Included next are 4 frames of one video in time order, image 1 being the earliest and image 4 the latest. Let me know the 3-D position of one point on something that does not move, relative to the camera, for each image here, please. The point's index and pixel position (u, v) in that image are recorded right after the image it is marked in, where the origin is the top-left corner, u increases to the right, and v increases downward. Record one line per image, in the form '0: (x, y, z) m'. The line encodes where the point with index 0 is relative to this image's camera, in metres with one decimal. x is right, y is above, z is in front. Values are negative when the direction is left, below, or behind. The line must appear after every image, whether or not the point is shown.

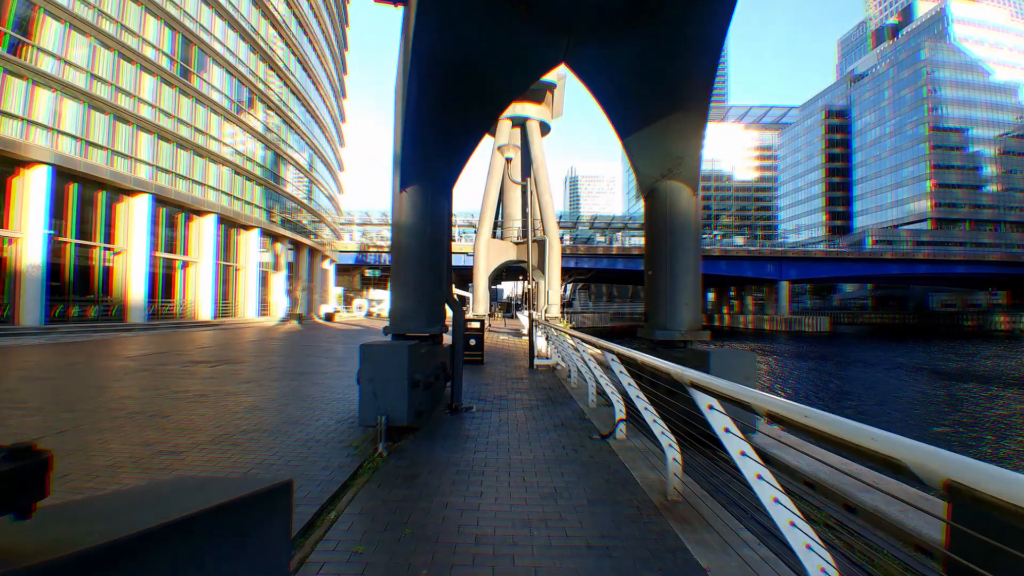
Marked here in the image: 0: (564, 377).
0: (+1.0, -1.7, +9.5) m
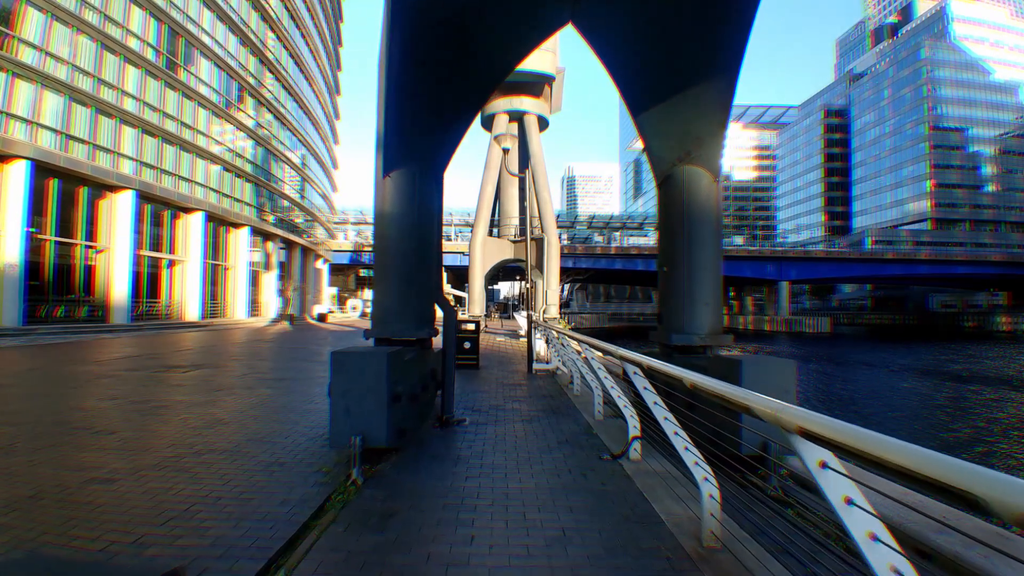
0: (+1.0, -1.7, +8.8) m
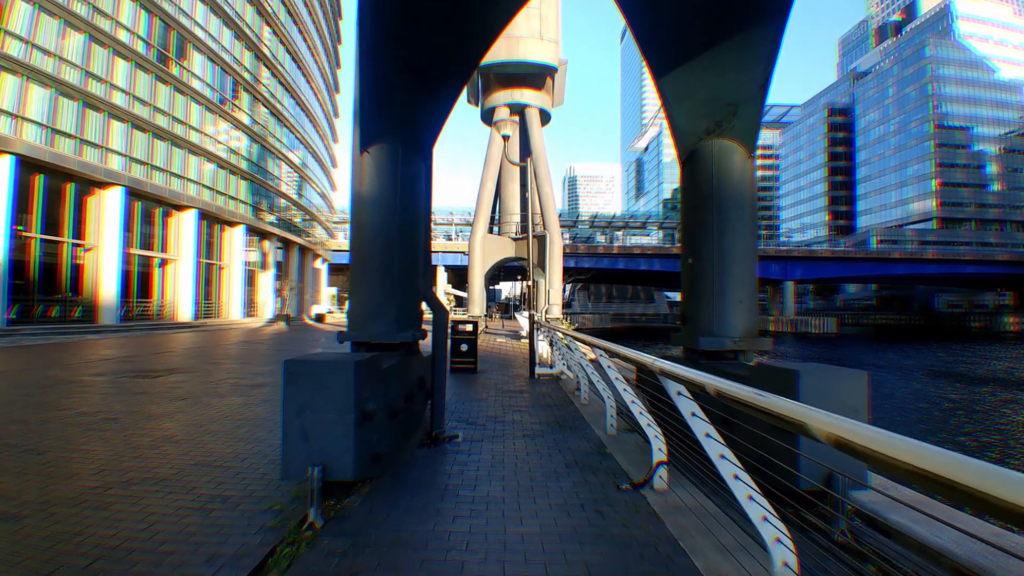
0: (+1.0, -1.6, +8.0) m
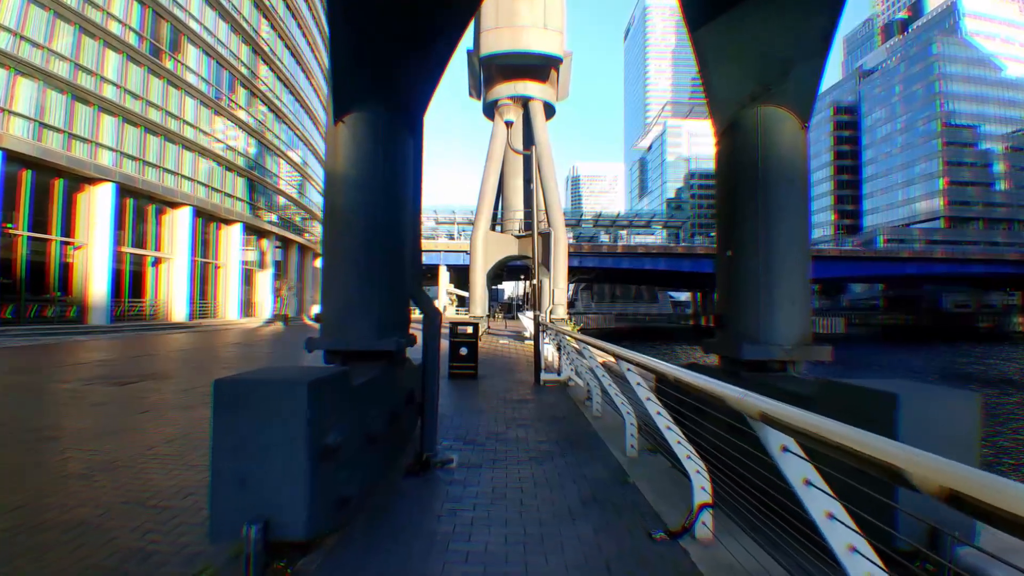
0: (+1.0, -1.6, +7.3) m
